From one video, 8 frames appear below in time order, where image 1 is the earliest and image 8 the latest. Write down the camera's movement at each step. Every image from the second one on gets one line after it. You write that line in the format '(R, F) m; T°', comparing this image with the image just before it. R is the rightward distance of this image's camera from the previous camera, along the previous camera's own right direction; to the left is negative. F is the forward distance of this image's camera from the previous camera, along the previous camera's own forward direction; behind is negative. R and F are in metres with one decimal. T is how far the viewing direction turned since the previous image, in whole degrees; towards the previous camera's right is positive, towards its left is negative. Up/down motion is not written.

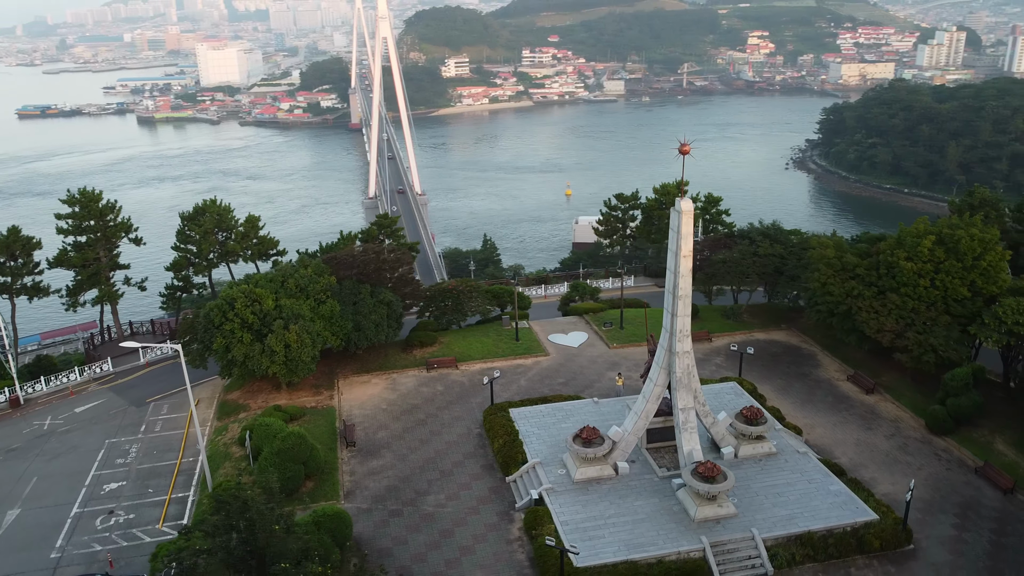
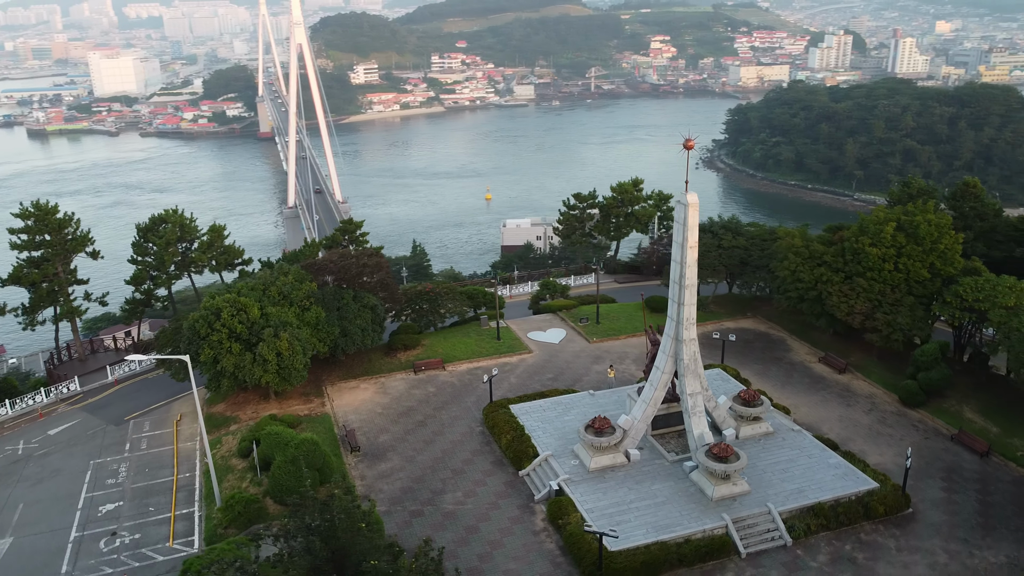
(-3.0, -0.3) m; +6°
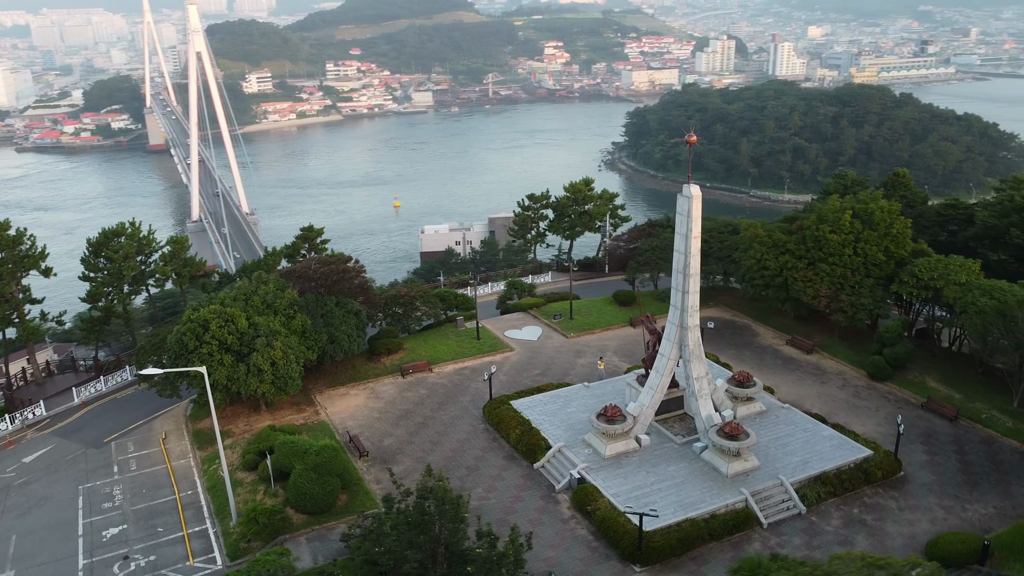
(-3.5, -0.3) m; +7°
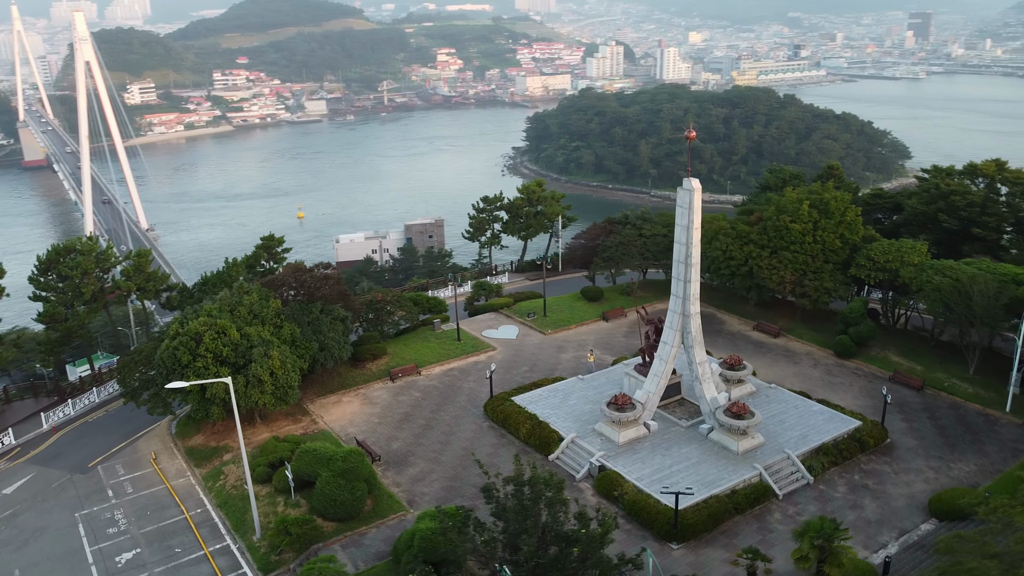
(-3.7, -0.2) m; +7°
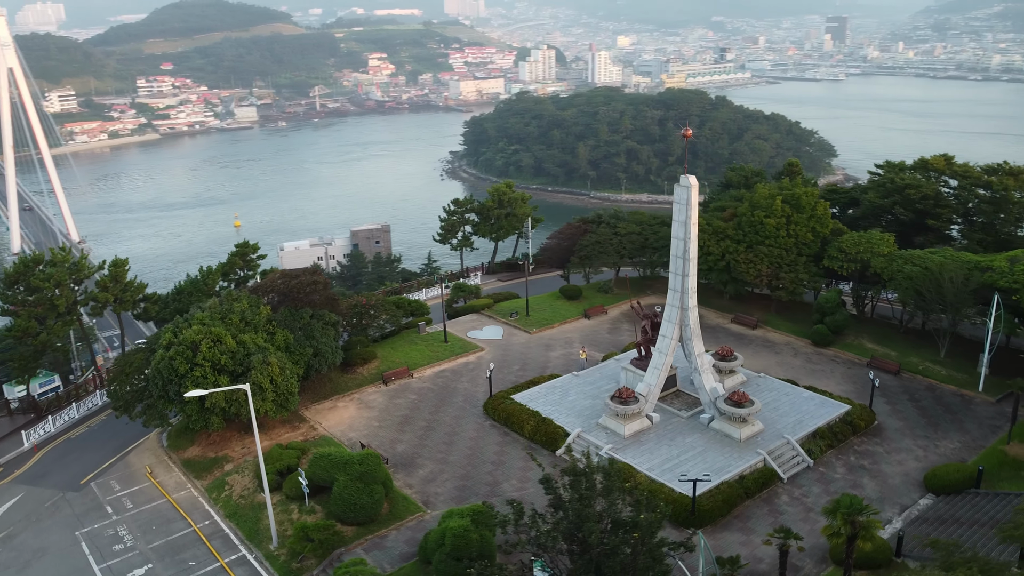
(-2.3, -0.2) m; +5°
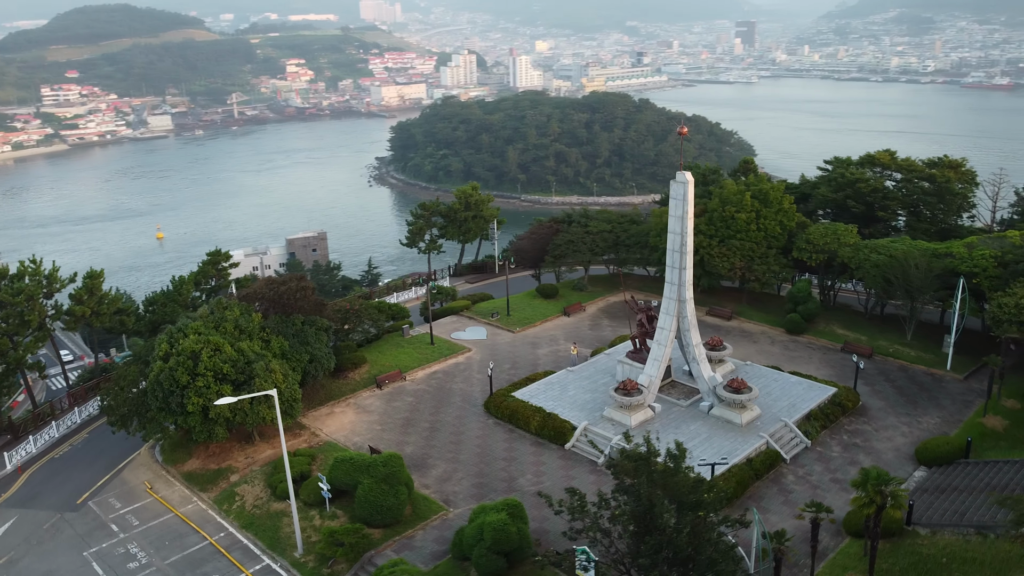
(-2.8, -0.2) m; +5°
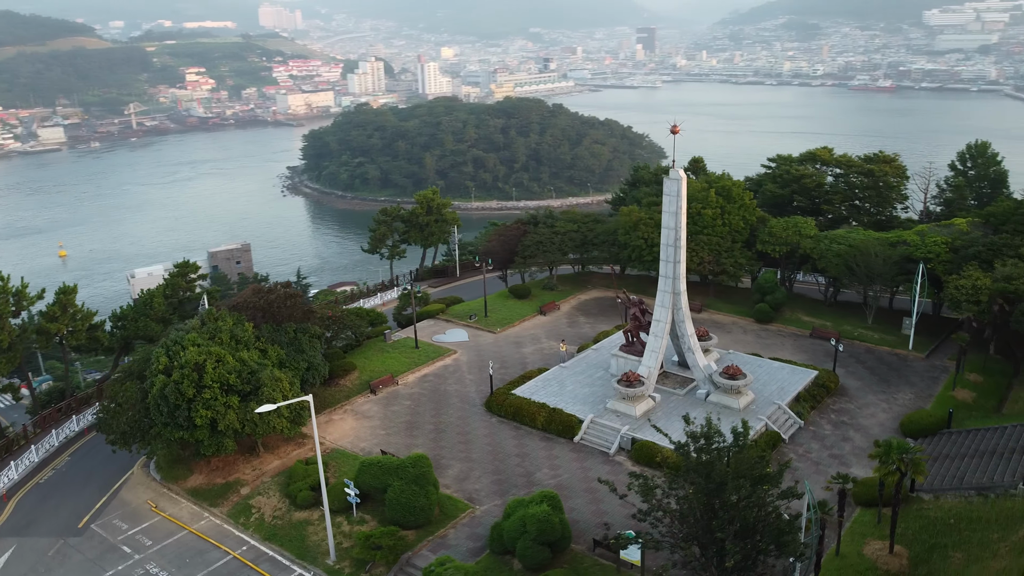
(-3.3, -0.3) m; +6°
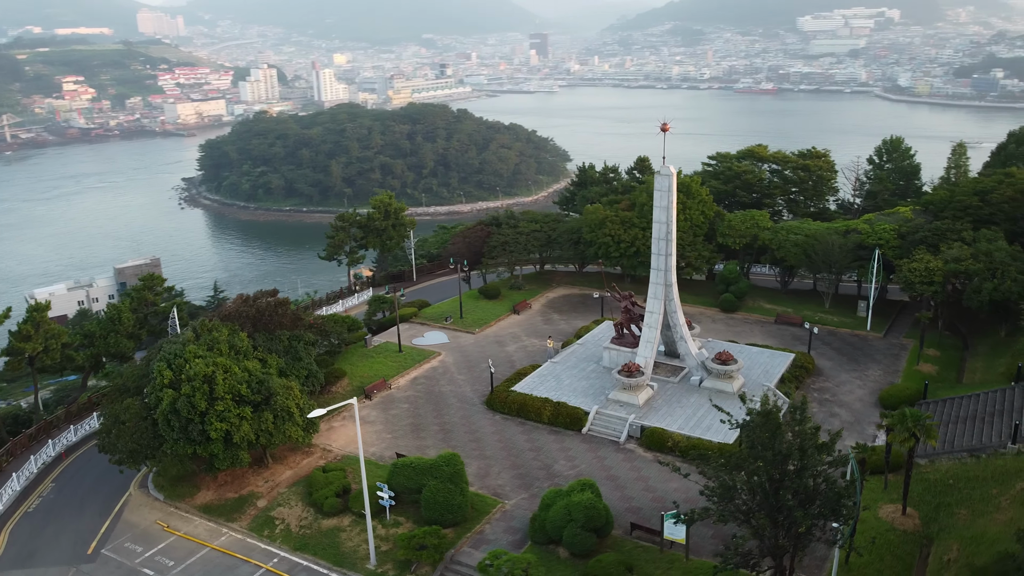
(-3.7, -0.2) m; +7°
